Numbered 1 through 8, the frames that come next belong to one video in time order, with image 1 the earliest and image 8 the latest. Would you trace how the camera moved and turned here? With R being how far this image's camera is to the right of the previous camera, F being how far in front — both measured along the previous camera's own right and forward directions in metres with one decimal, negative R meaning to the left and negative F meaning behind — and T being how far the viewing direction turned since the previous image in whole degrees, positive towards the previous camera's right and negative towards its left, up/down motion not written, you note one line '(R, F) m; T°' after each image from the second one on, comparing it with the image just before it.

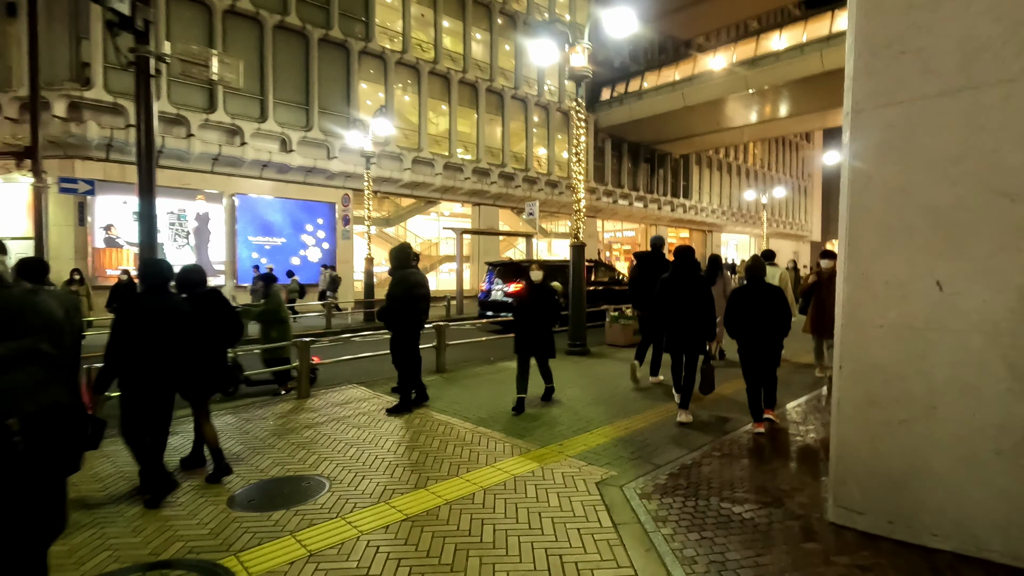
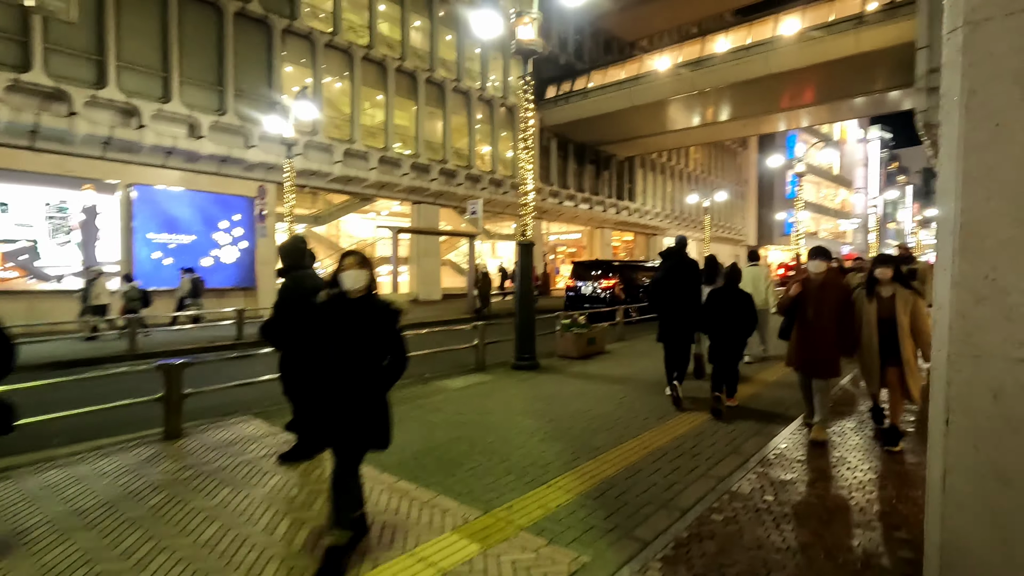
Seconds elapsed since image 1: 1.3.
(+0.1, +1.4) m; +6°
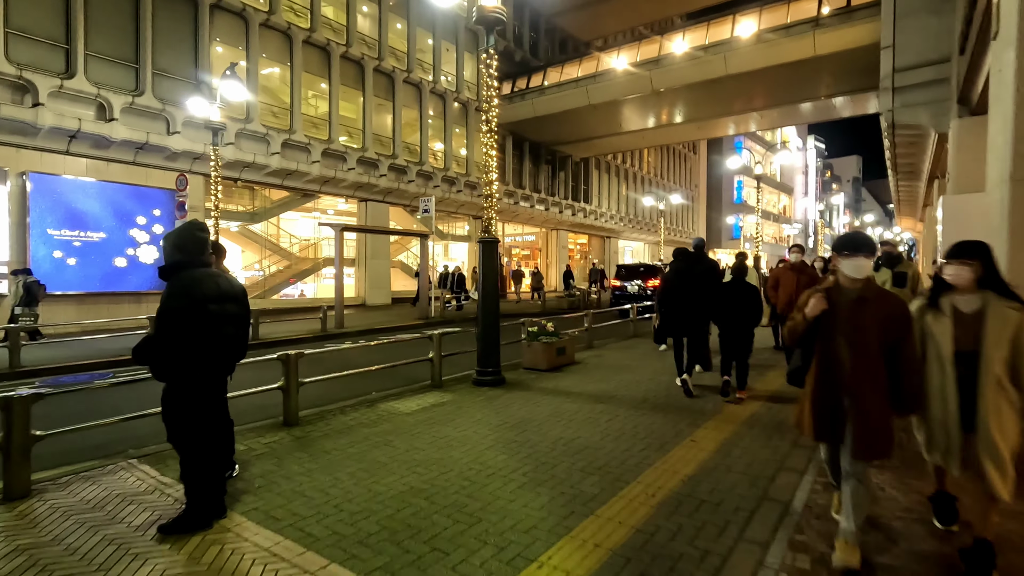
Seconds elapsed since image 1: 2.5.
(-0.1, +1.2) m; +5°
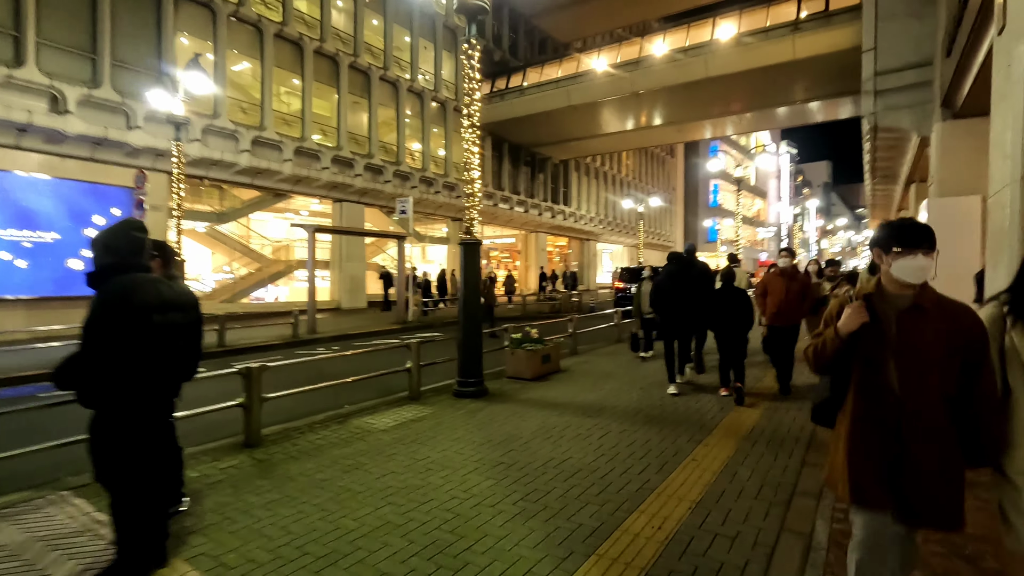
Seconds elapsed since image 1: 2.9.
(-0.1, +0.5) m; +2°
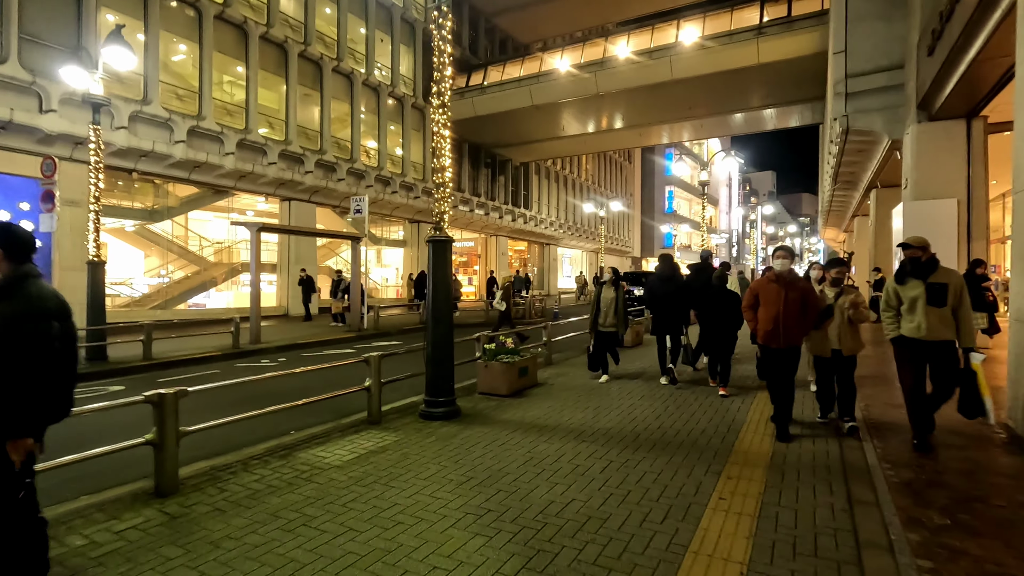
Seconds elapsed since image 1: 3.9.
(-0.3, +1.0) m; +5°
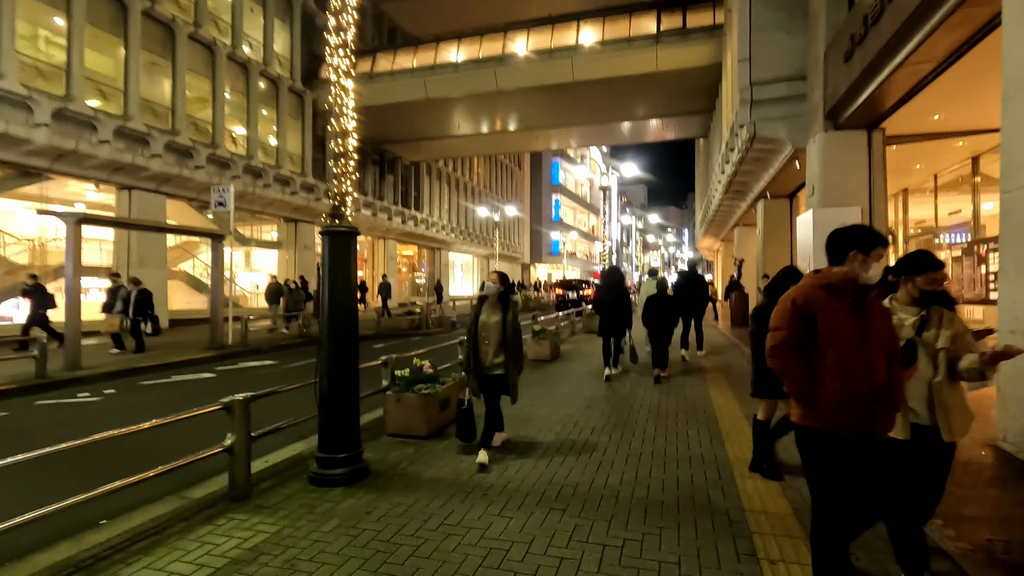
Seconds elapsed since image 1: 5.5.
(-0.4, +1.7) m; +12°
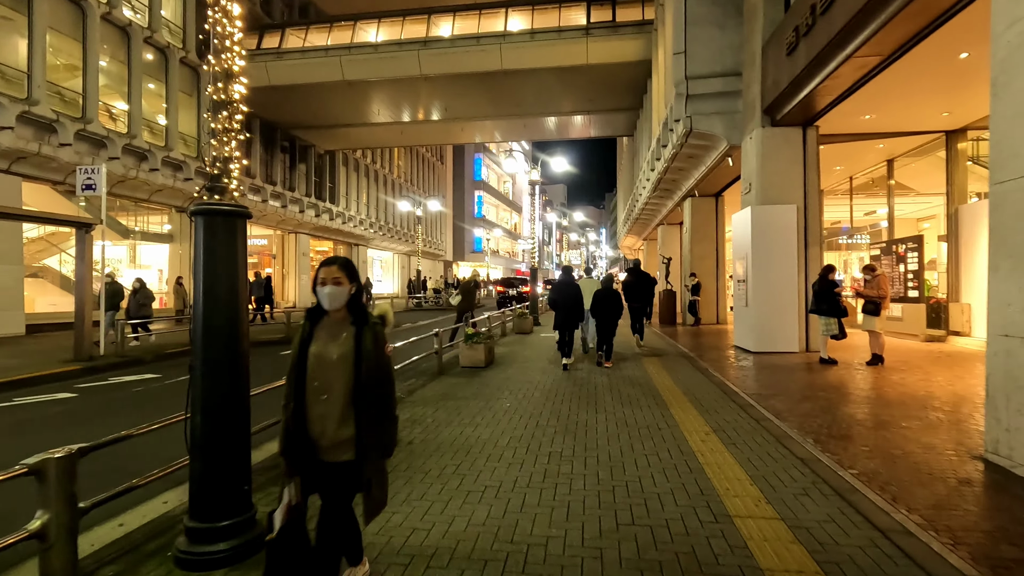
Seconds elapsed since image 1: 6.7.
(-0.2, +1.1) m; +8°
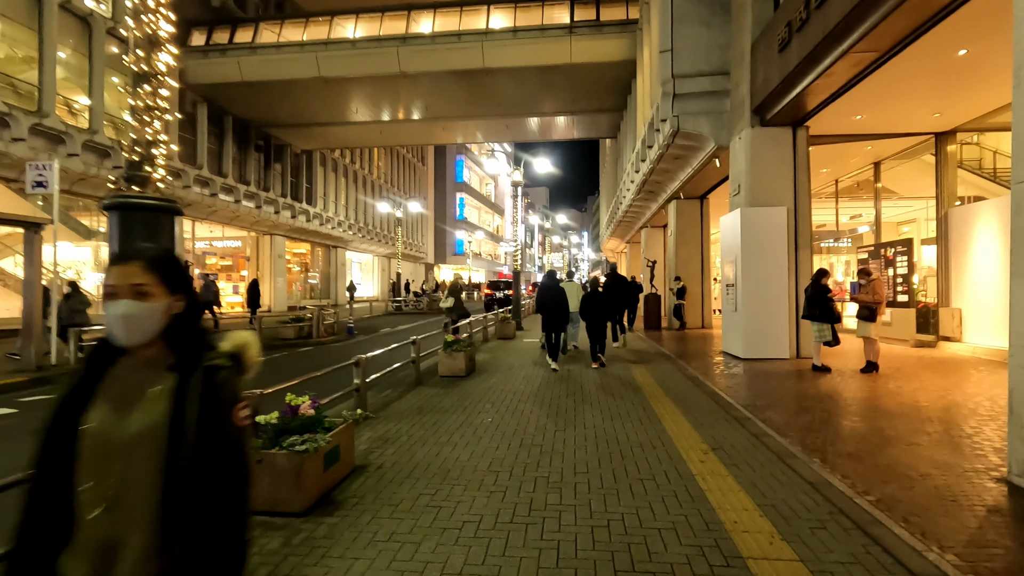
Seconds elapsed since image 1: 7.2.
(0.0, +0.5) m; +2°
